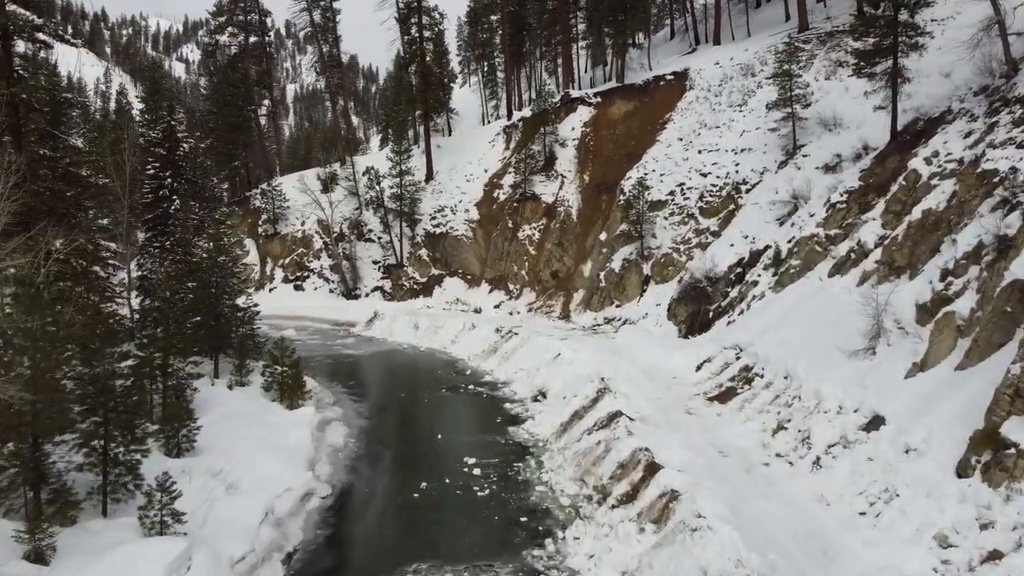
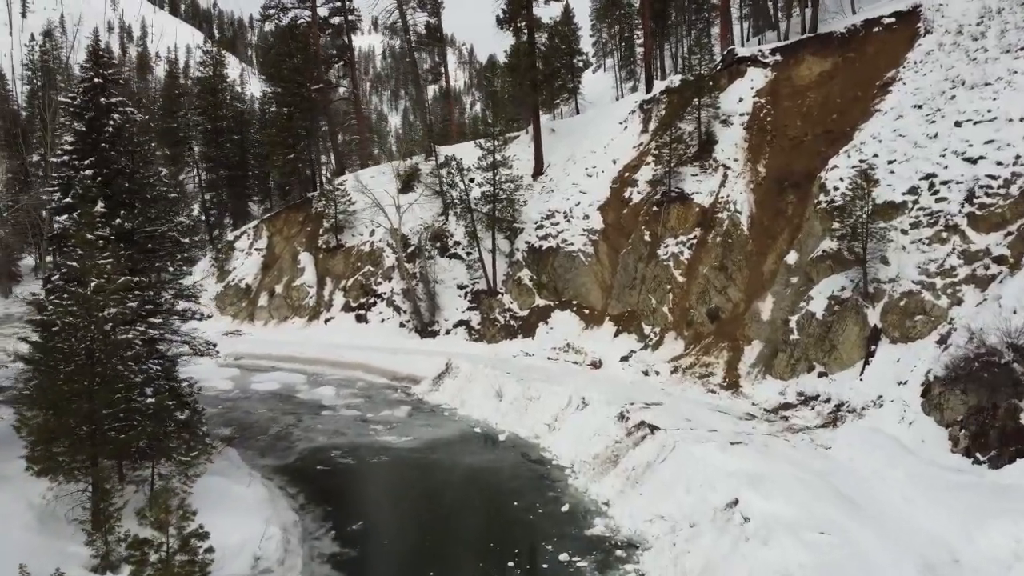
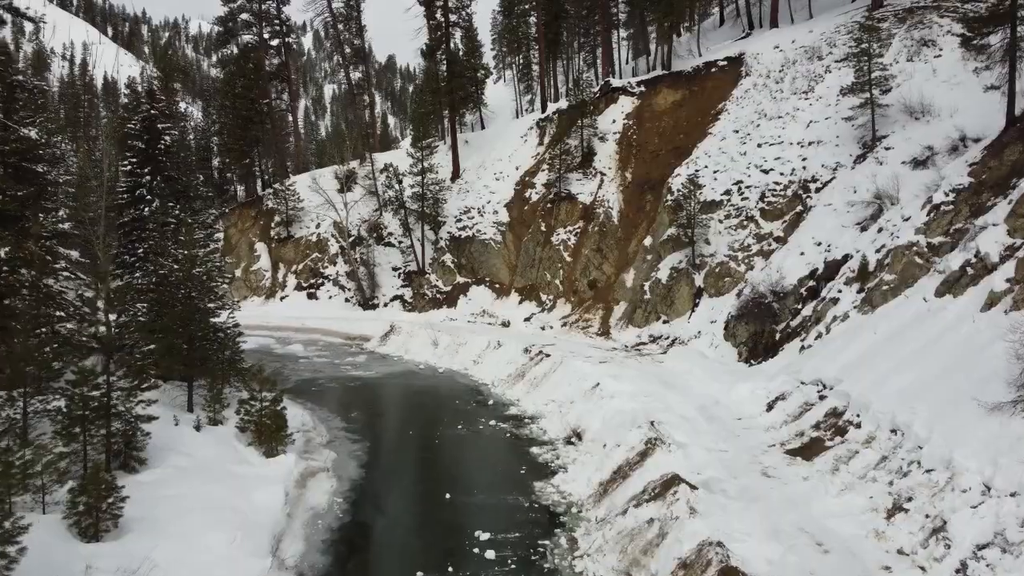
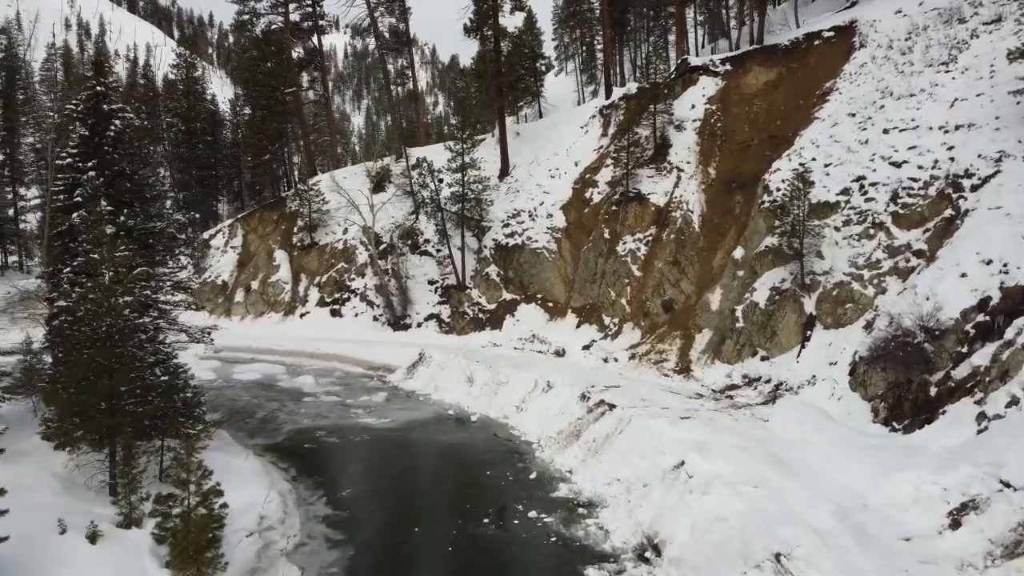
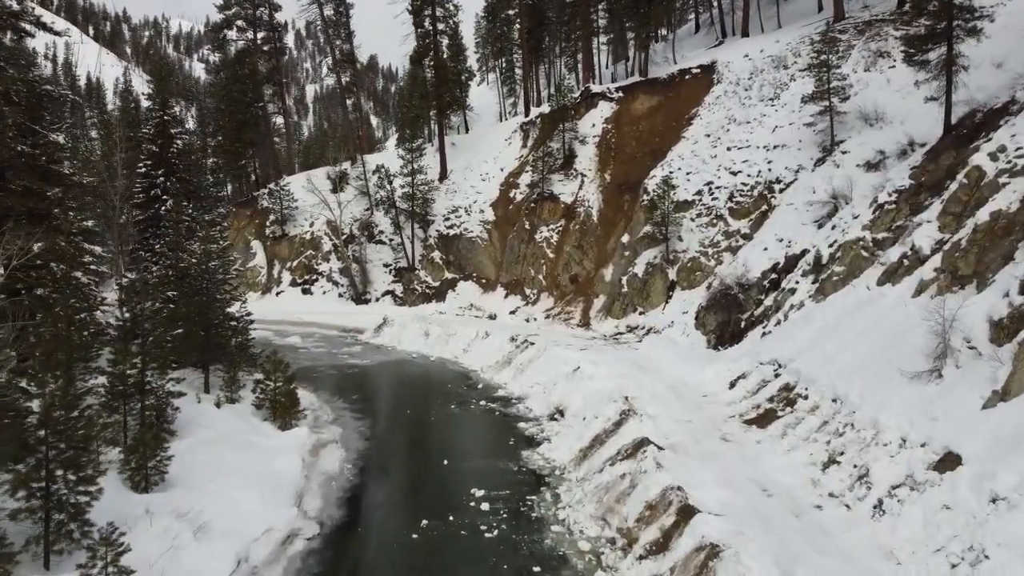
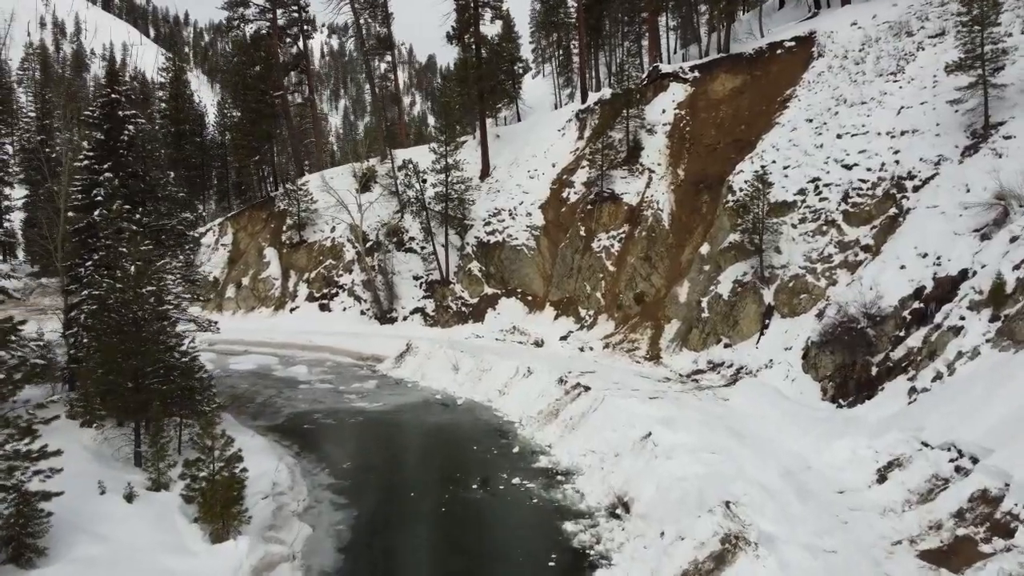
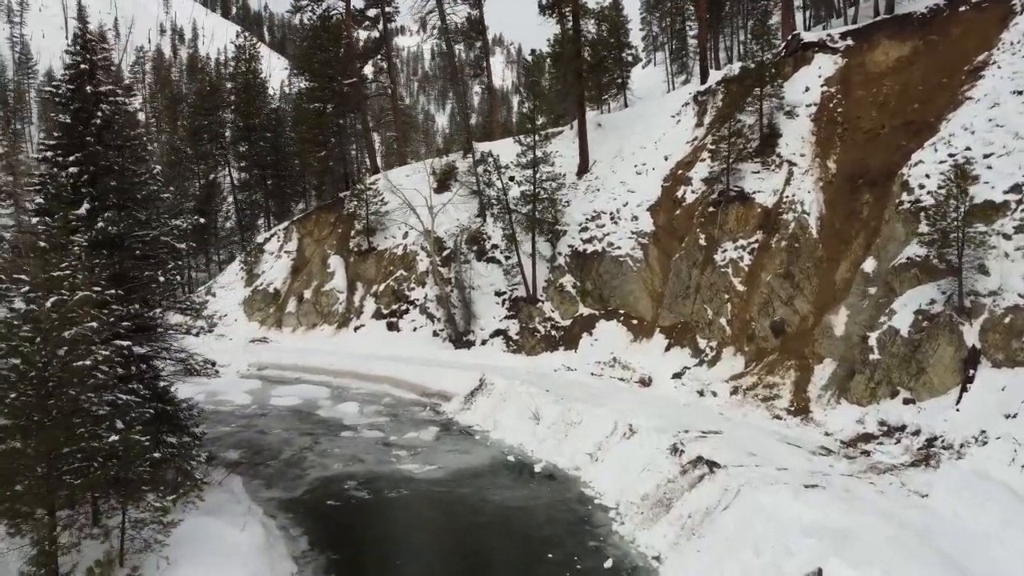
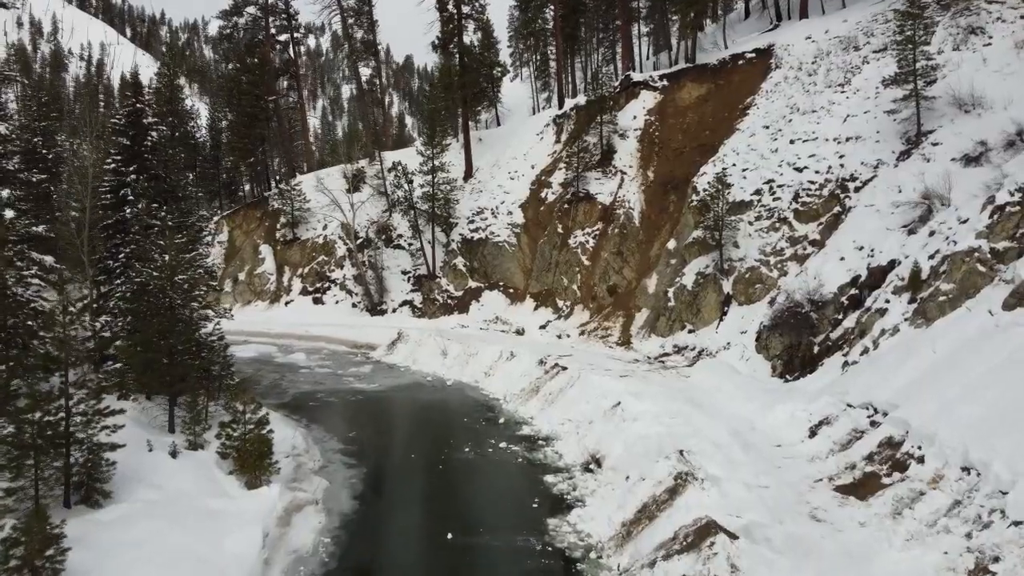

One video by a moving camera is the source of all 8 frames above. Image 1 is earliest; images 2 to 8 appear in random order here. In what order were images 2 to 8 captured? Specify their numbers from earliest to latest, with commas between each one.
5, 3, 8, 6, 4, 2, 7
